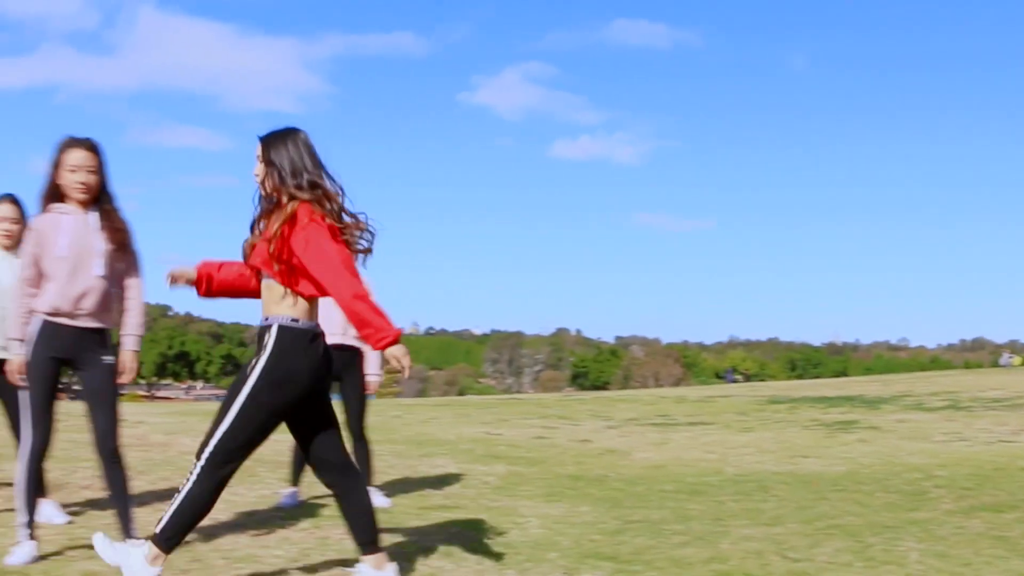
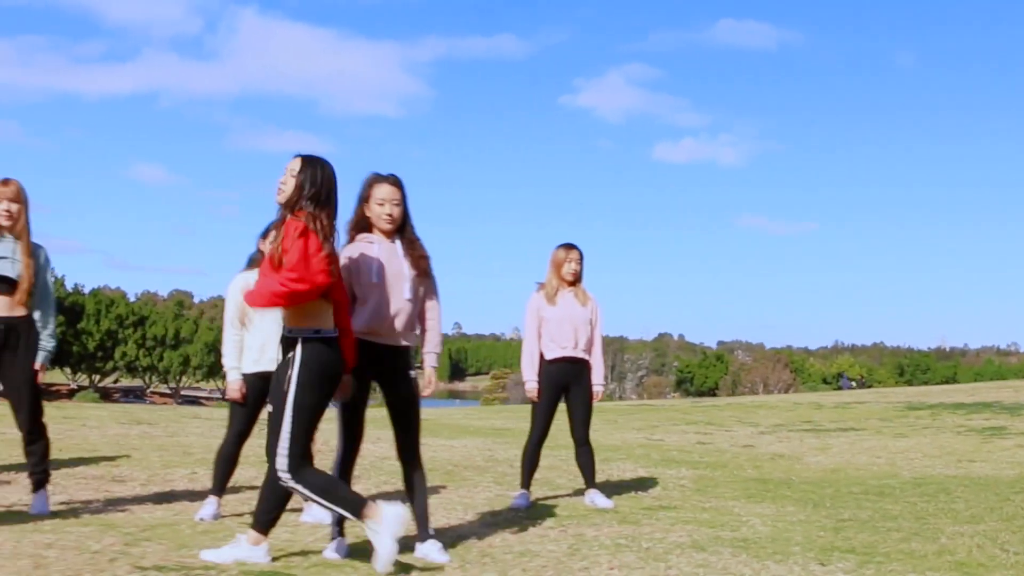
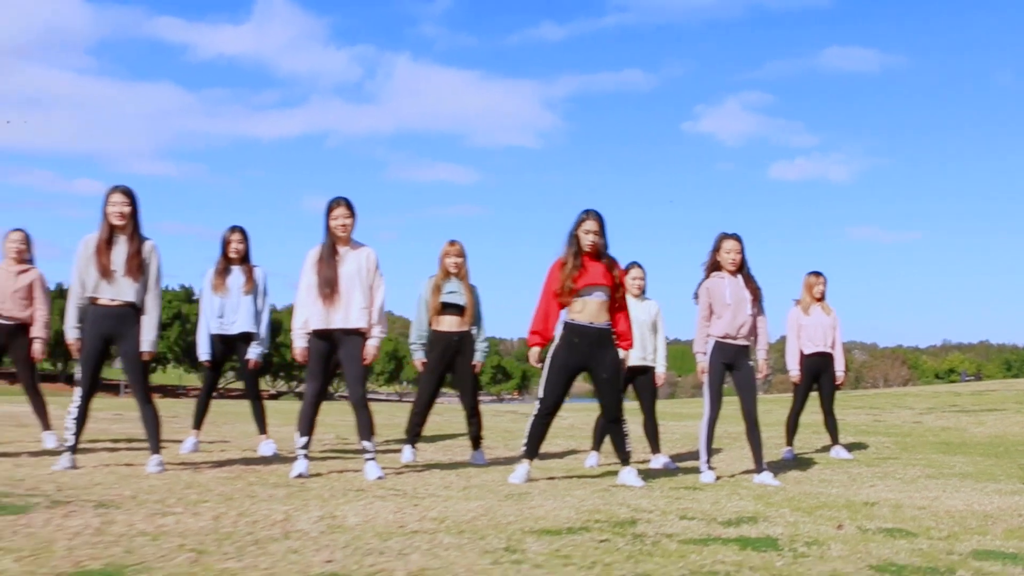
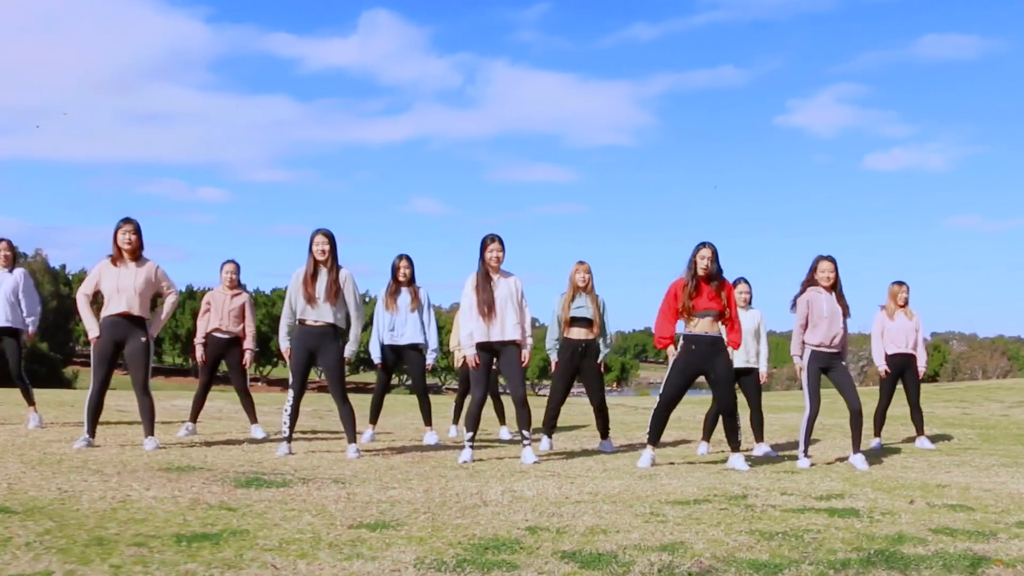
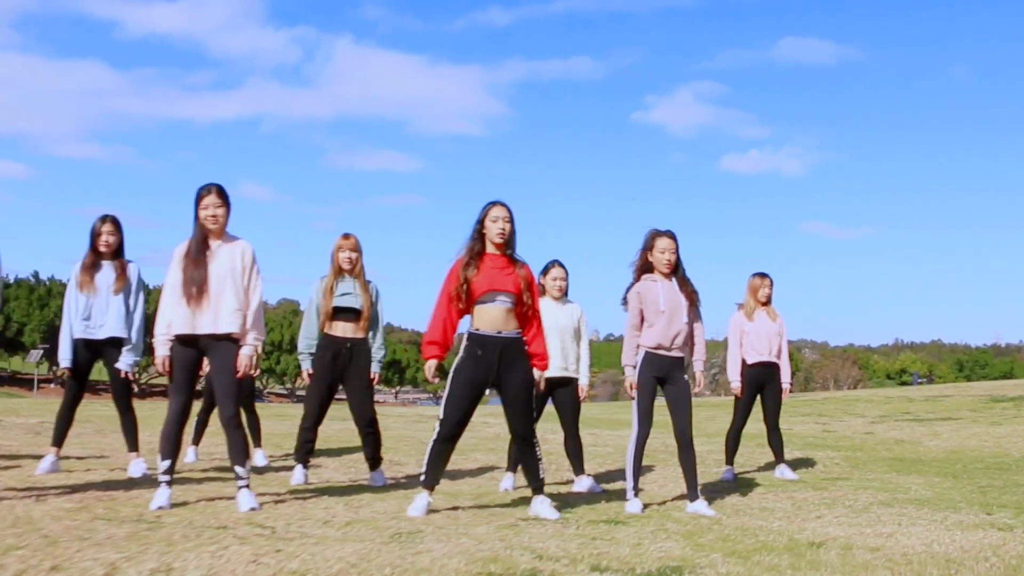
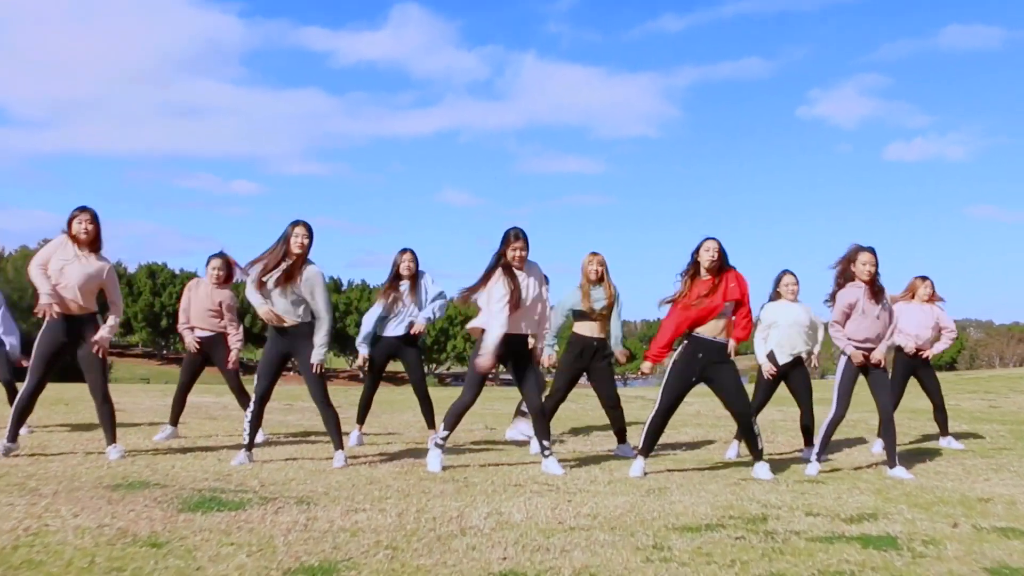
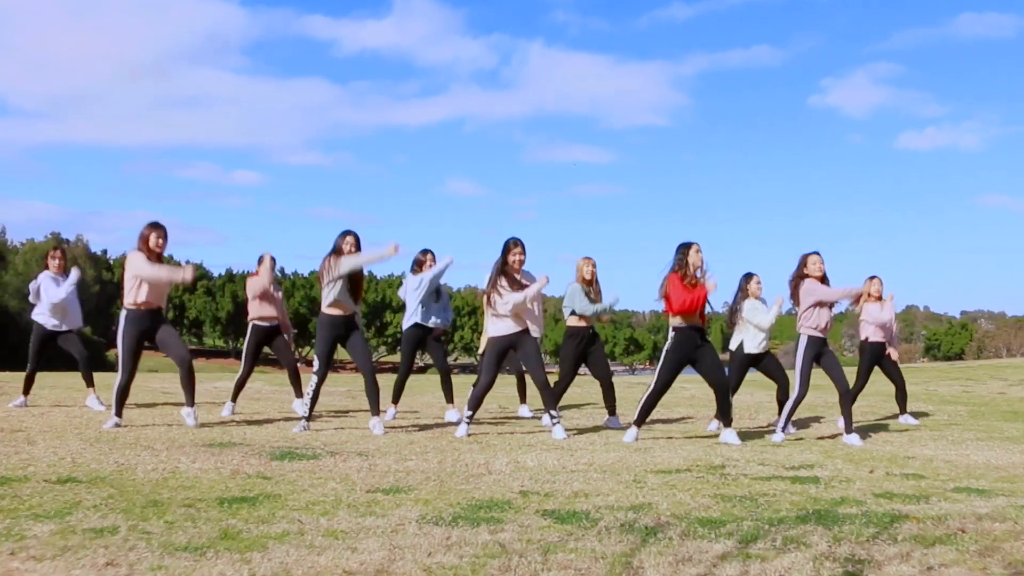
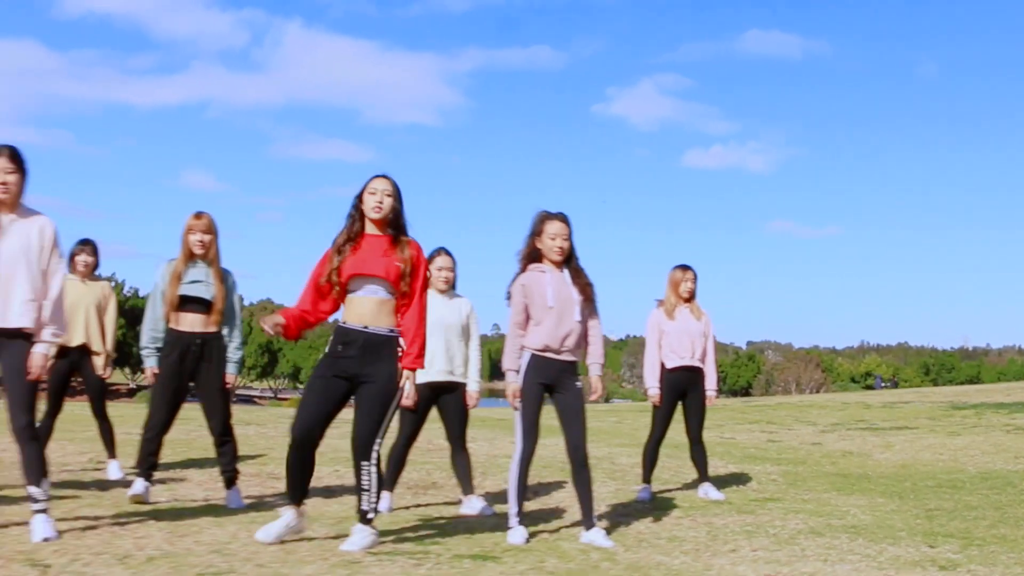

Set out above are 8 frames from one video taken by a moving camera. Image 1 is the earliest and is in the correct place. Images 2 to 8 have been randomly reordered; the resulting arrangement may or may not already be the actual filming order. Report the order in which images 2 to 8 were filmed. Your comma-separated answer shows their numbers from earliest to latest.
2, 8, 5, 3, 4, 7, 6
